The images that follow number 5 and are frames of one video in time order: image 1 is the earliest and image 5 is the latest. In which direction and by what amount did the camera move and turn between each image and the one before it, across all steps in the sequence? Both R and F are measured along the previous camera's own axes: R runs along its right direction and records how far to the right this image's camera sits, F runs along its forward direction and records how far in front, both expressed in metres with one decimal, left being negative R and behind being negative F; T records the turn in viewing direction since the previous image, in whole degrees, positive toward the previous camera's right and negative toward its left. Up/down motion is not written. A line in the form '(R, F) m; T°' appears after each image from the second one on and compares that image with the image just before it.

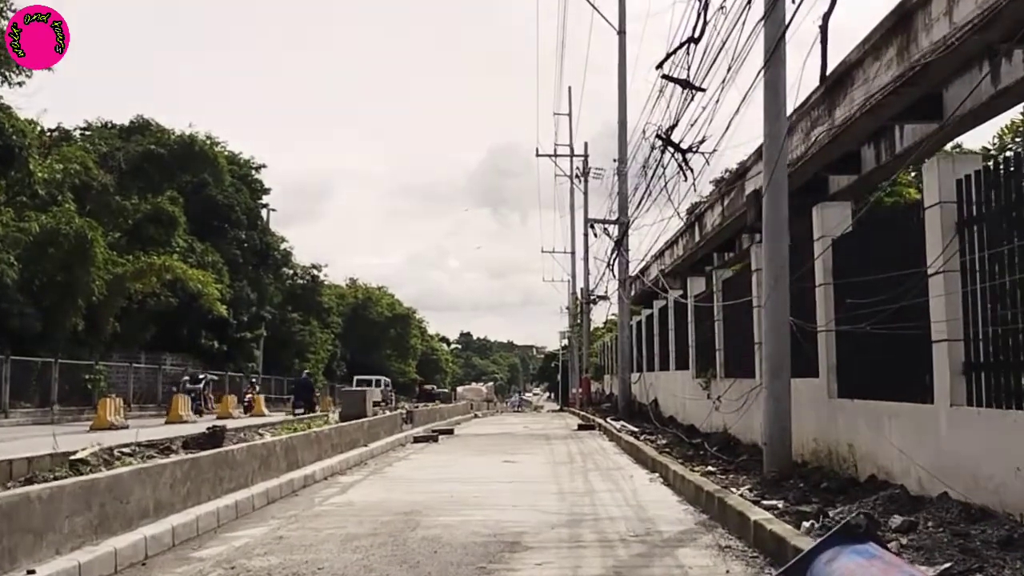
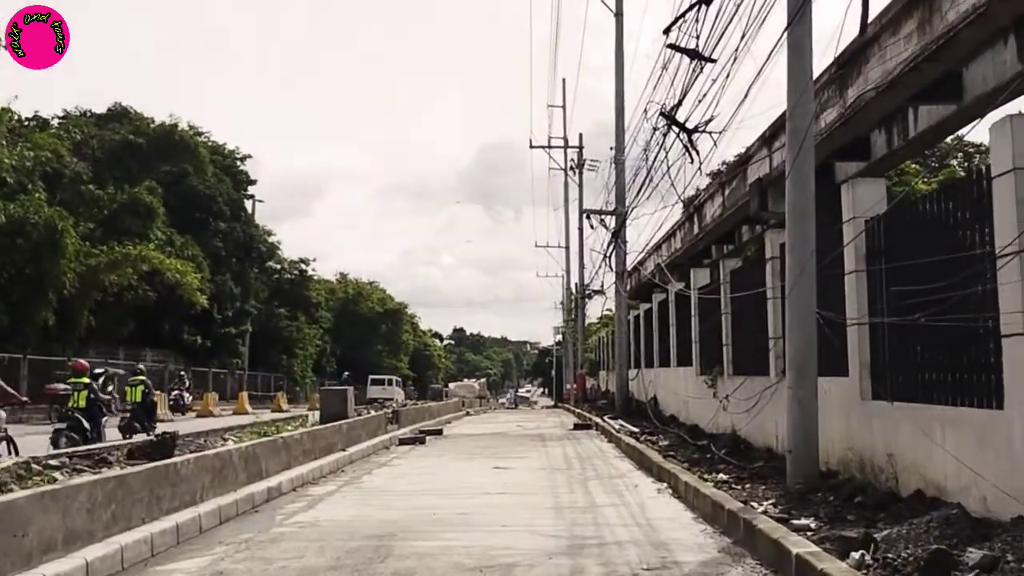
(0.0, +1.5) m; 0°
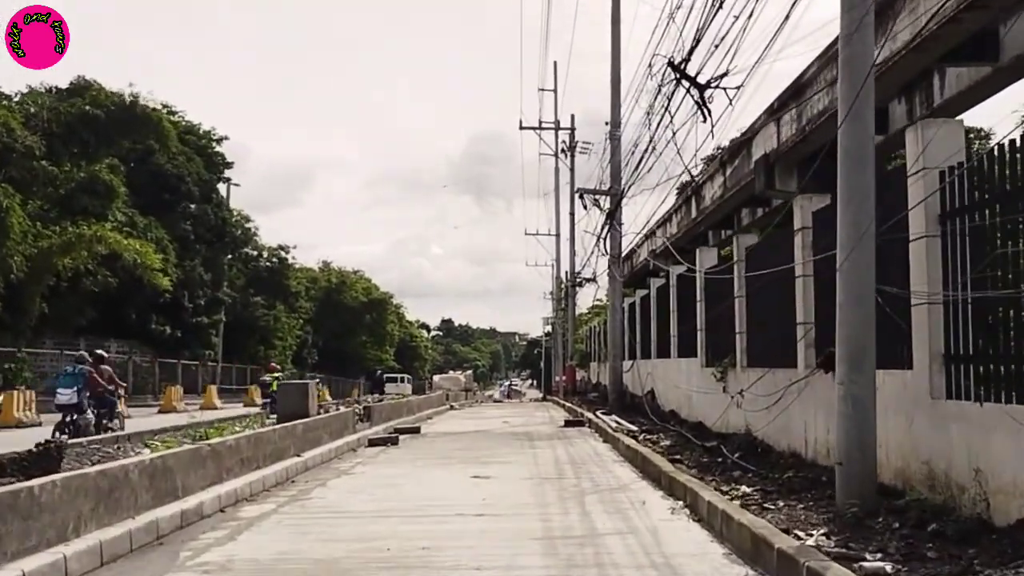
(+0.1, +2.4) m; +1°
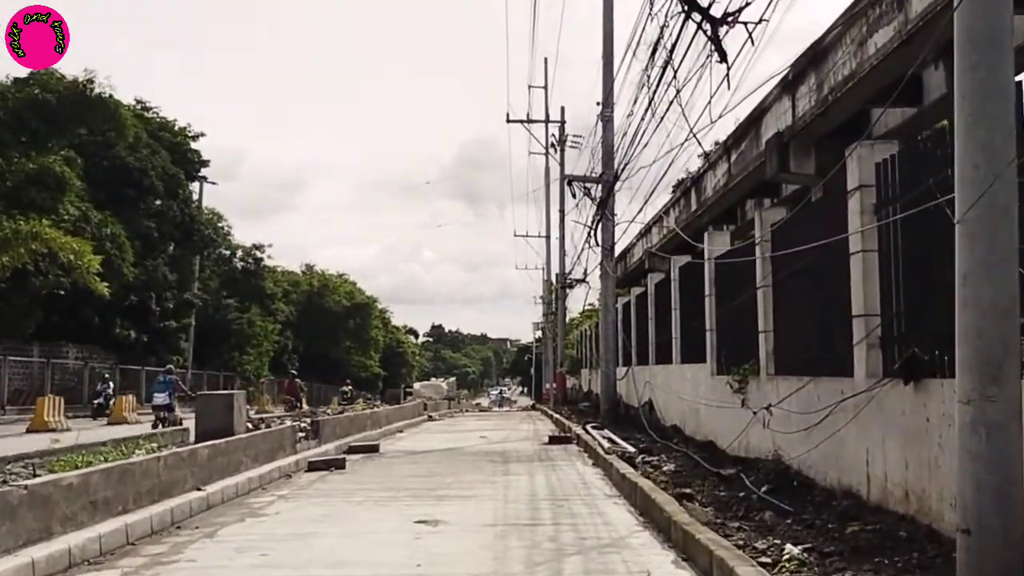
(+0.4, +3.2) m; 0°
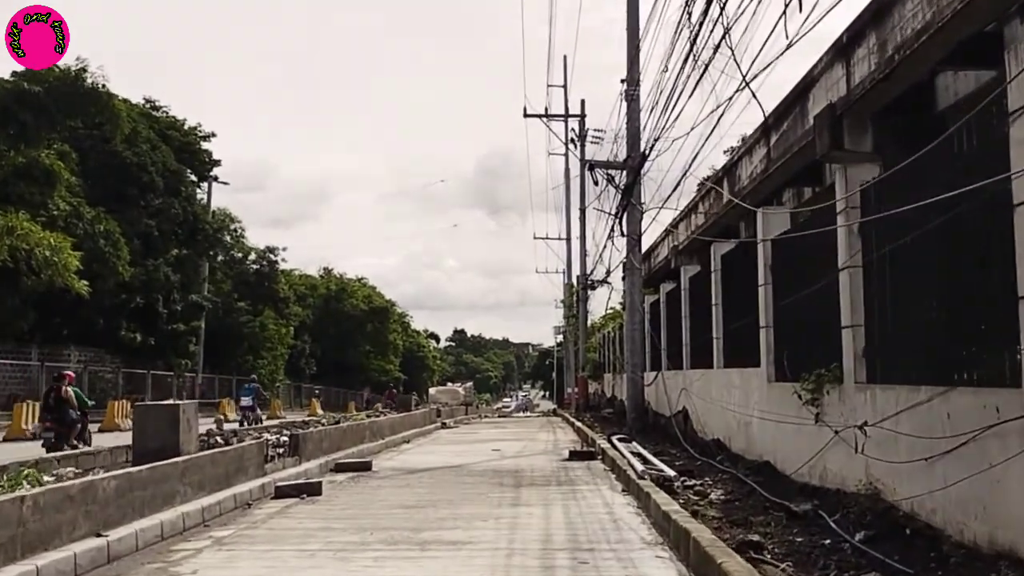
(+0.2, +2.9) m; -2°
